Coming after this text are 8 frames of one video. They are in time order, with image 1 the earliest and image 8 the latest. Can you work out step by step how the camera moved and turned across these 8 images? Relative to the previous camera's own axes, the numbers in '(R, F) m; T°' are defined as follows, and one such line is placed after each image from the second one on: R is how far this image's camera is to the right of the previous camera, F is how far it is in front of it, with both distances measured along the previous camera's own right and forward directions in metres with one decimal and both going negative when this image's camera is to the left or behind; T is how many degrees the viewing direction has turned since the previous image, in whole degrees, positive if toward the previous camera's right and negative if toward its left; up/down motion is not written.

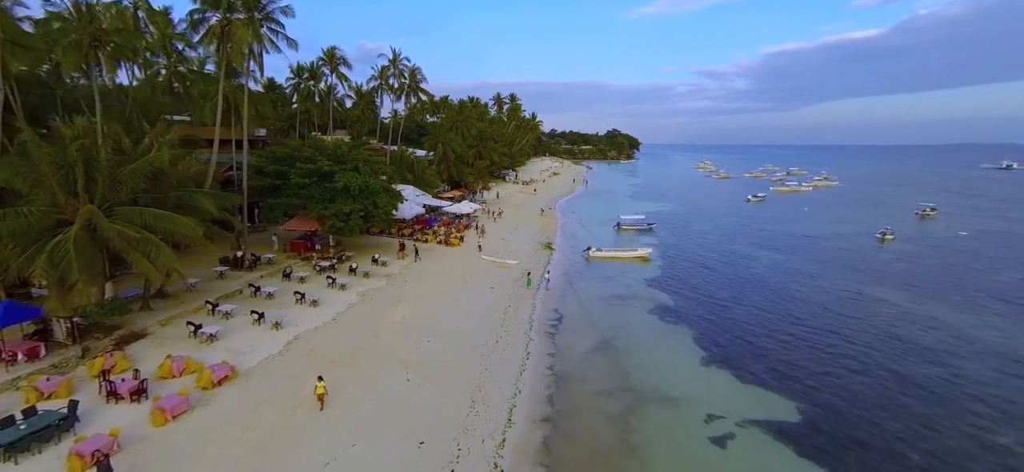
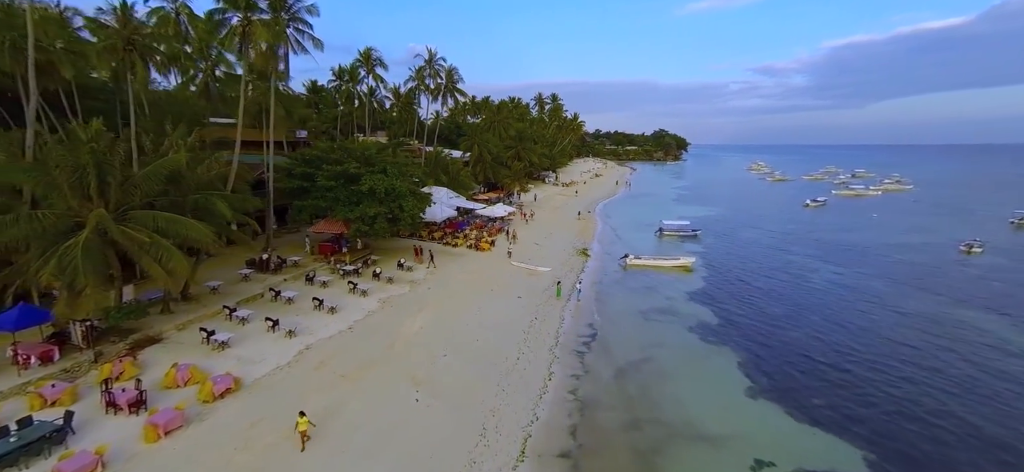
(+0.7, +1.5) m; -6°
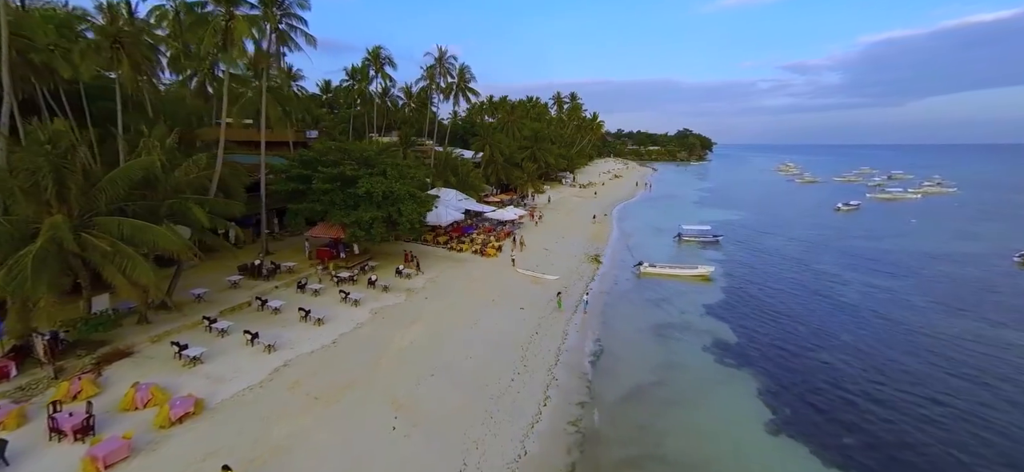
(+1.0, +1.5) m; -3°
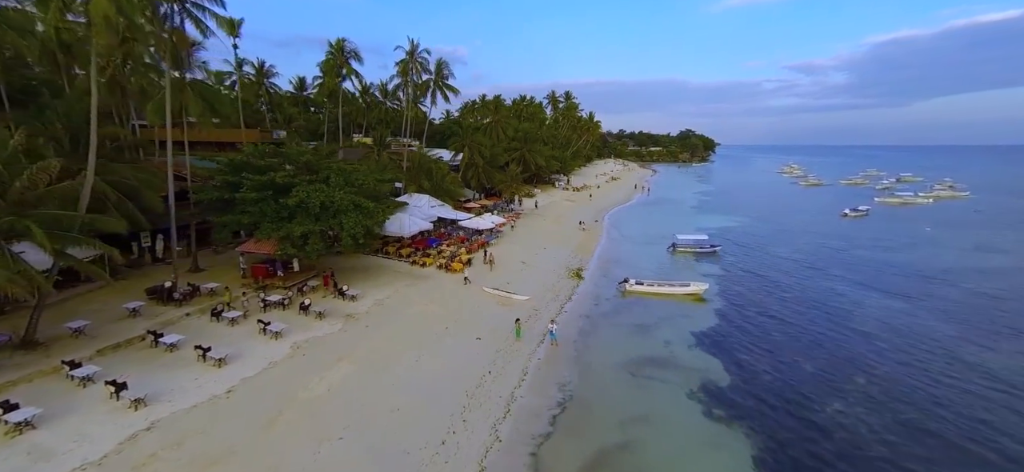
(+2.3, +3.3) m; 0°
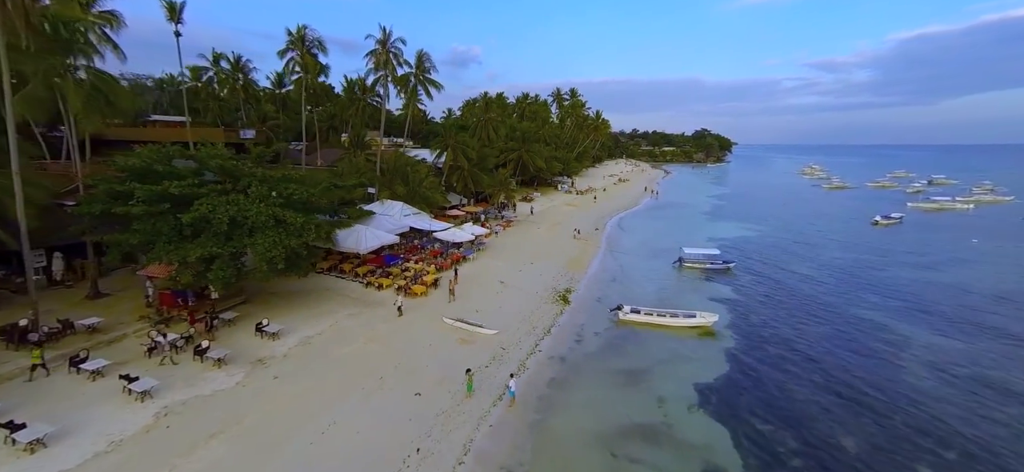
(+2.4, +4.5) m; -2°
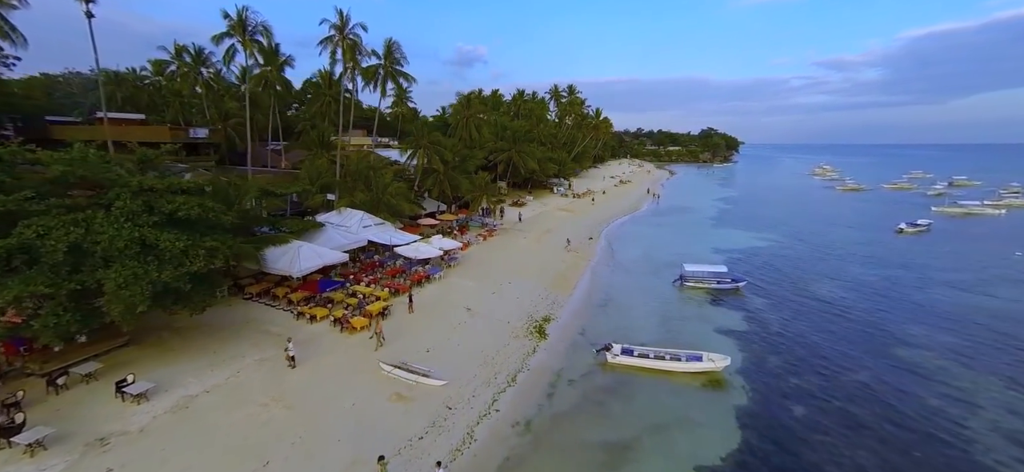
(+2.1, +4.5) m; -1°
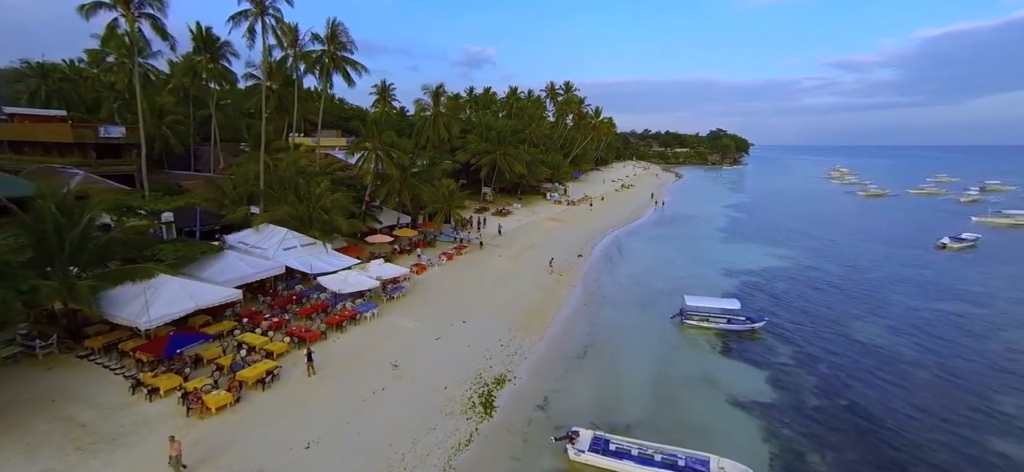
(+2.8, +6.1) m; -1°
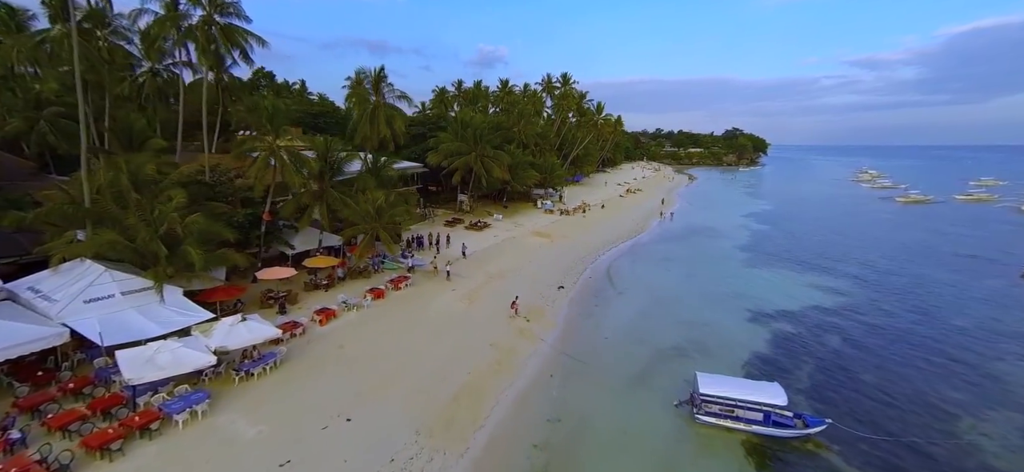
(+3.5, +8.4) m; -2°
